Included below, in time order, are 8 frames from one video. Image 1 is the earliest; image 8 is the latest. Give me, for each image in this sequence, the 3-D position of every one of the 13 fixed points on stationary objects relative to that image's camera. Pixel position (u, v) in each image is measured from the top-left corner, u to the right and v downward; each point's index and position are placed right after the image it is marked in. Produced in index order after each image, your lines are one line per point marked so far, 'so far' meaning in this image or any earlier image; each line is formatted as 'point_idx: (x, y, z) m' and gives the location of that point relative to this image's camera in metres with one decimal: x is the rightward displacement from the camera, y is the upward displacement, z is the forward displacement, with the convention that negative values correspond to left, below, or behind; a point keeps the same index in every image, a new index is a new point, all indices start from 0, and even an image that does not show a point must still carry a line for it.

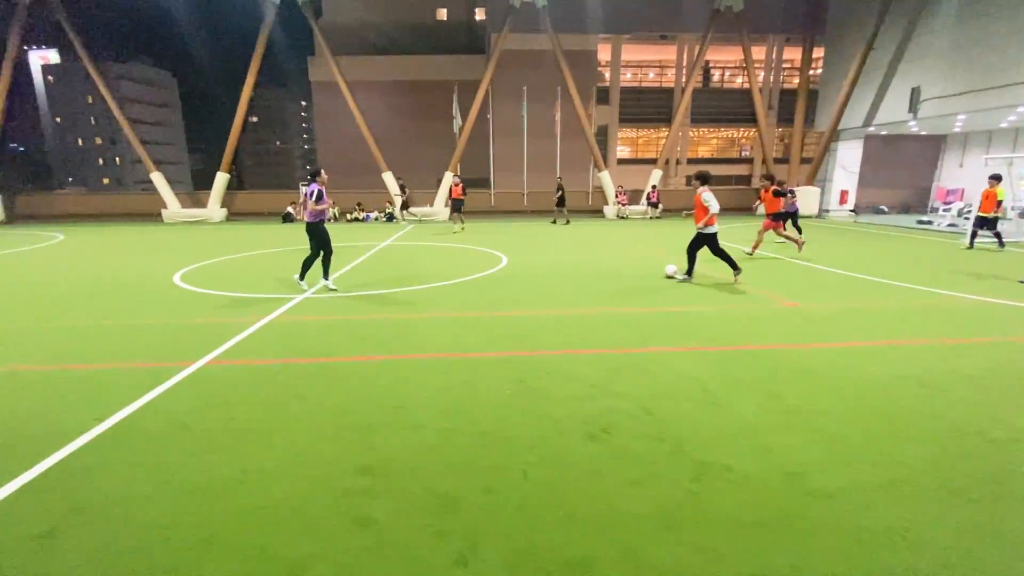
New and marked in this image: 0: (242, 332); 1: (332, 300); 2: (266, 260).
0: (-3.0, -0.5, +5.5) m
1: (-2.6, -0.2, +6.9) m
2: (-5.2, +0.6, +10.3) m
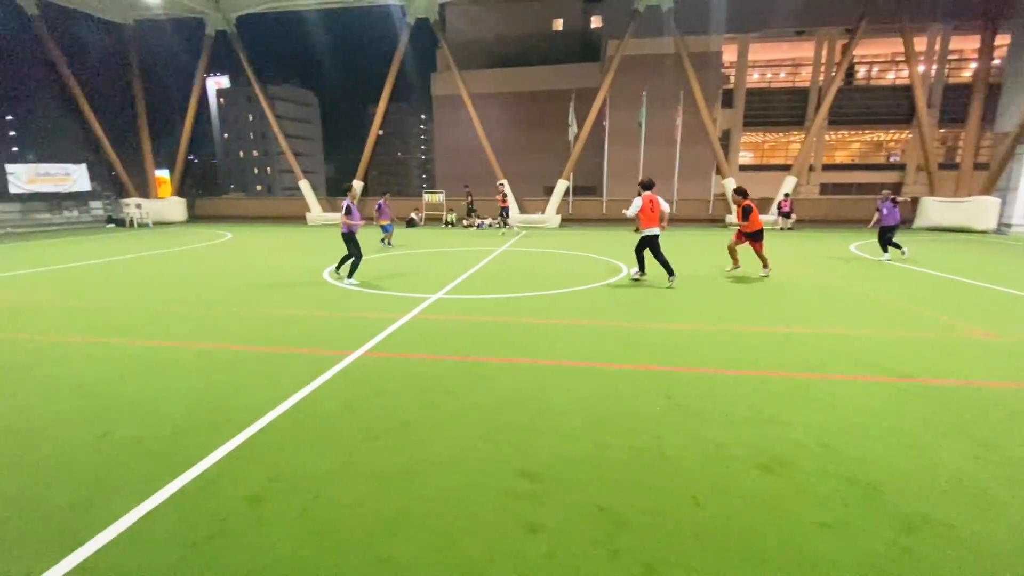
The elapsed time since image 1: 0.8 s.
0: (-1.5, -0.5, +5.9) m
1: (-0.7, -0.2, +7.1) m
2: (-2.6, +0.6, +11.1) m
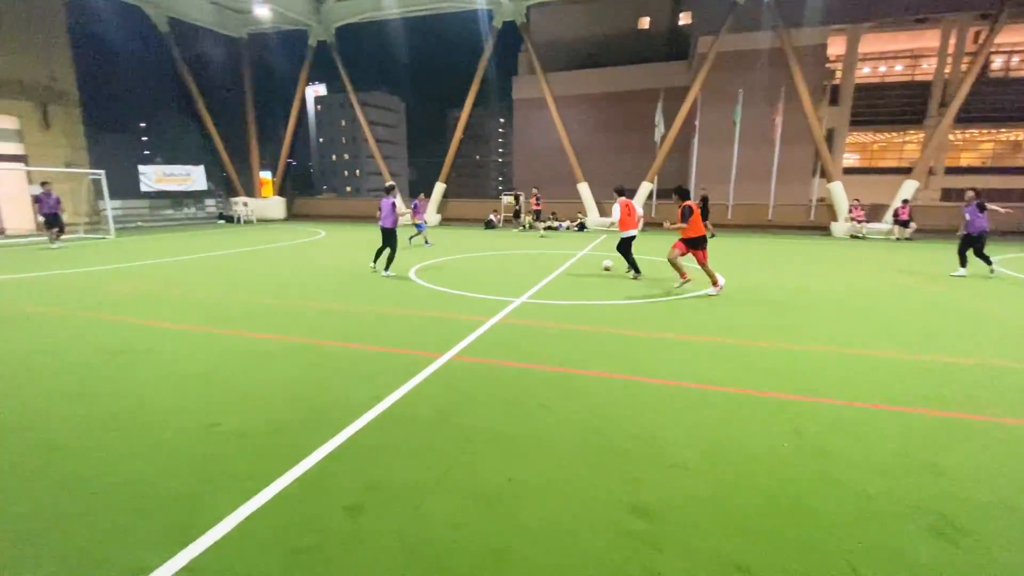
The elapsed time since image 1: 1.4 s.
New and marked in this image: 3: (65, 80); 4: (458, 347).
0: (-0.4, -0.5, +5.8) m
1: (+0.5, -0.3, +6.9) m
2: (-0.8, +0.6, +11.1) m
3: (-18.3, +8.5, +19.9) m
4: (-0.6, -0.6, +5.1) m
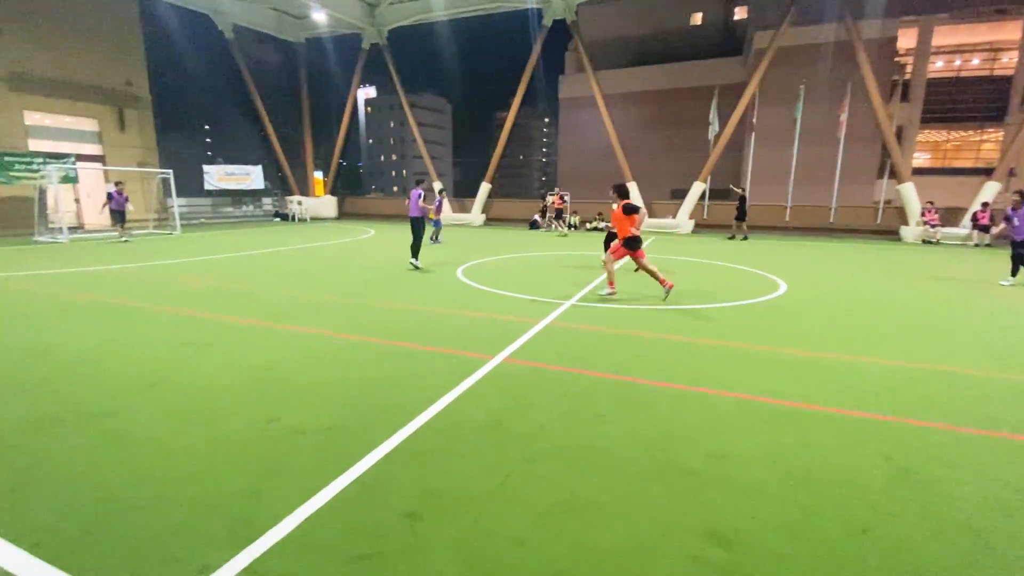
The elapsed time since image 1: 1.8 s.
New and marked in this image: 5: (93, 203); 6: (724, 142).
0: (+0.2, -0.5, +5.7) m
1: (+1.2, -0.3, +6.7) m
2: (+0.3, +0.5, +11.0) m
3: (-16.2, +8.8, +21.2) m
4: (0.0, -0.6, +5.0) m
5: (-16.9, +3.4, +19.6) m
6: (+8.6, +5.9, +19.7) m
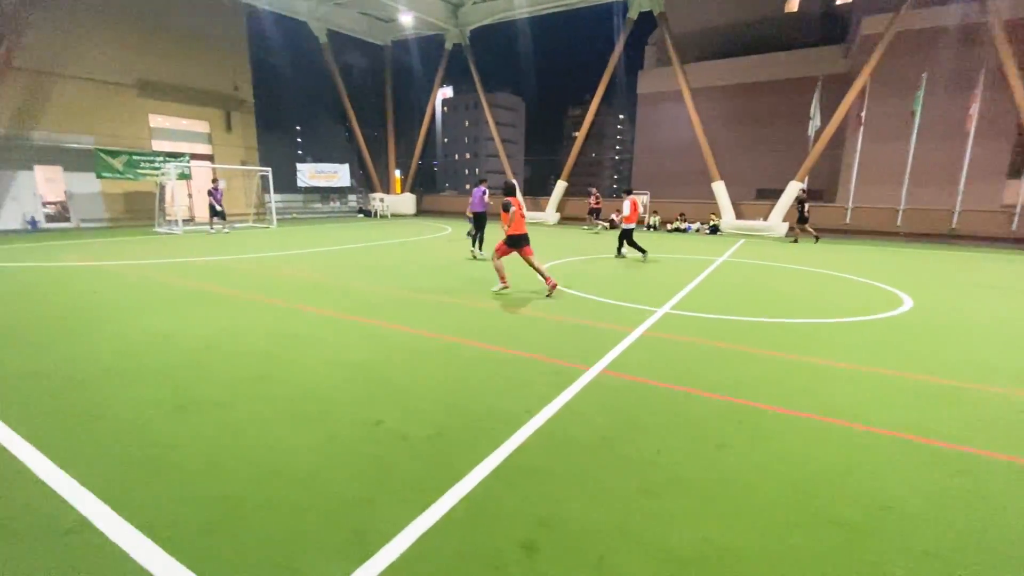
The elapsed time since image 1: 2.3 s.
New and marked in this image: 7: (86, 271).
0: (+1.2, -0.6, +5.4) m
1: (+2.4, -0.4, +6.2) m
2: (+2.1, +0.5, +10.6) m
3: (-12.6, +9.3, +23.0) m
4: (+0.9, -0.7, +4.8) m
5: (-13.6, +4.0, +21.5) m
6: (+11.7, +5.6, +18.1) m
7: (-7.3, +0.3, +8.4) m
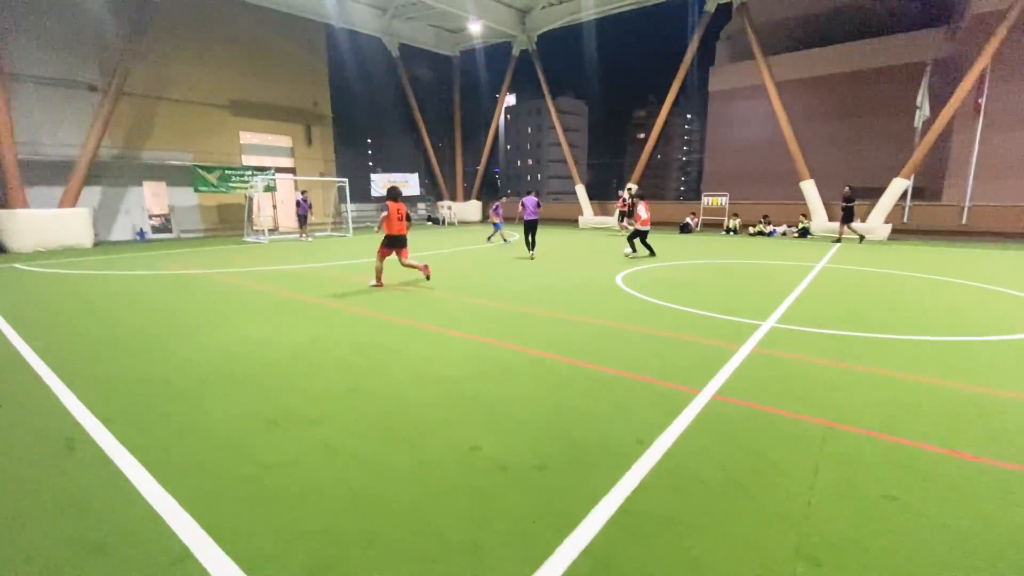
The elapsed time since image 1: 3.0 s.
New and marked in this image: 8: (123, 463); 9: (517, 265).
0: (+2.1, -0.7, +4.8) m
1: (+3.4, -0.6, +5.5) m
2: (+3.7, +0.3, +9.9) m
3: (-9.3, +9.1, +24.1) m
4: (+1.8, -0.8, +4.2) m
5: (-10.5, +3.7, +22.7) m
6: (+14.1, +5.3, +16.2) m
7: (-6.0, +0.1, +8.9) m
8: (-2.4, -1.1, +3.1) m
9: (+0.2, +0.5, +10.8) m
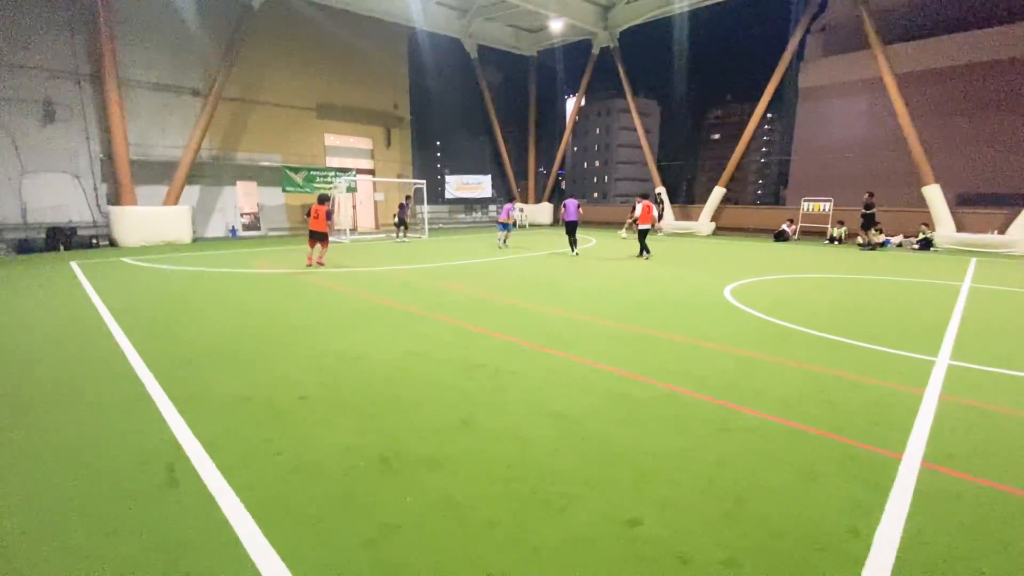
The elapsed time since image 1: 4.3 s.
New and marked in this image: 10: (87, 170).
0: (+3.2, -1.0, +3.8) m
1: (+4.6, -0.9, +4.4) m
2: (+5.4, -0.1, +8.7) m
3: (-5.5, +9.1, +24.4) m
4: (+2.8, -1.1, +3.3) m
5: (-7.0, +3.8, +23.2) m
6: (+16.7, +4.6, +13.7) m
7: (-4.3, +0.1, +8.9) m
8: (-1.6, -1.2, +2.7) m
9: (+2.0, +0.3, +10.1) m
10: (-14.4, +4.0, +16.5) m
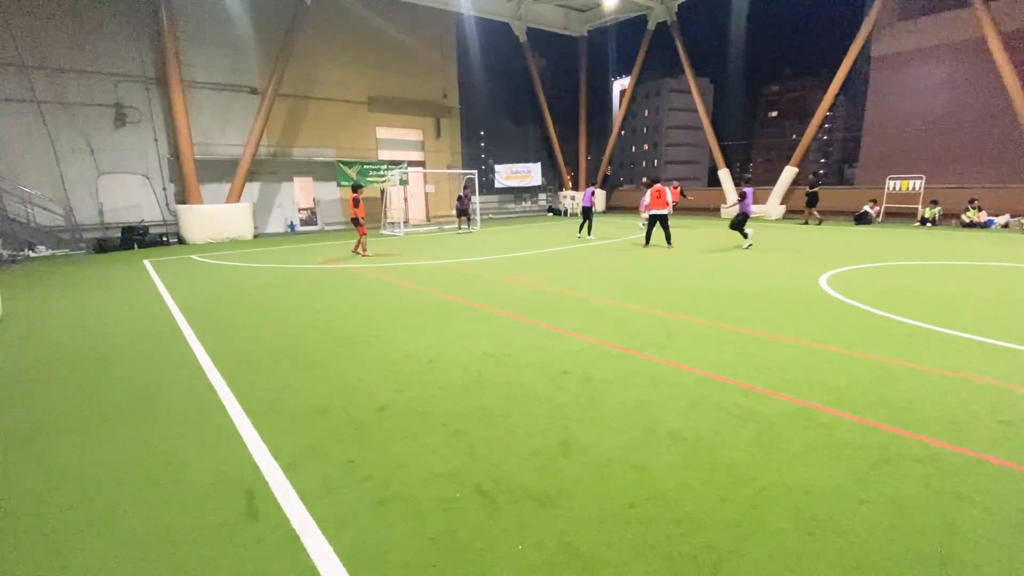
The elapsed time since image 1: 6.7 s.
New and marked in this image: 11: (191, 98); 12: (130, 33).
0: (+3.9, -0.9, +3.0) m
1: (+5.3, -0.8, +3.5) m
2: (+6.5, +0.1, +7.7) m
3: (-3.0, +9.5, +24.1) m
4: (+3.4, -1.0, +2.6) m
5: (-4.6, +4.1, +23.1) m
6: (+18.2, +5.0, +11.5) m
7: (-3.1, +0.2, +8.7) m
8: (-1.0, -1.2, +2.3) m
9: (+3.3, +0.4, +9.3) m
10: (-12.5, +4.1, +17.2) m
11: (-11.6, +6.9, +17.7) m
12: (-12.9, +8.6, +16.4) m
